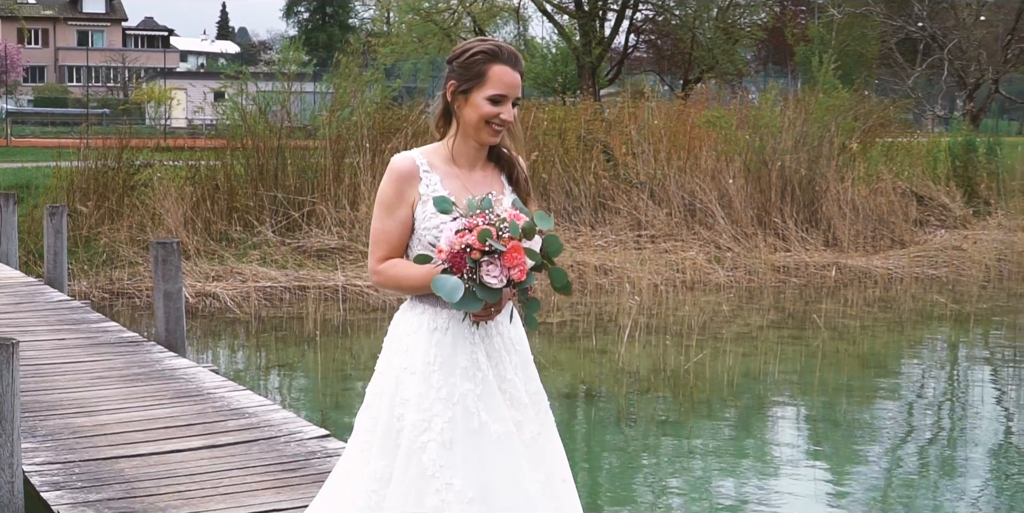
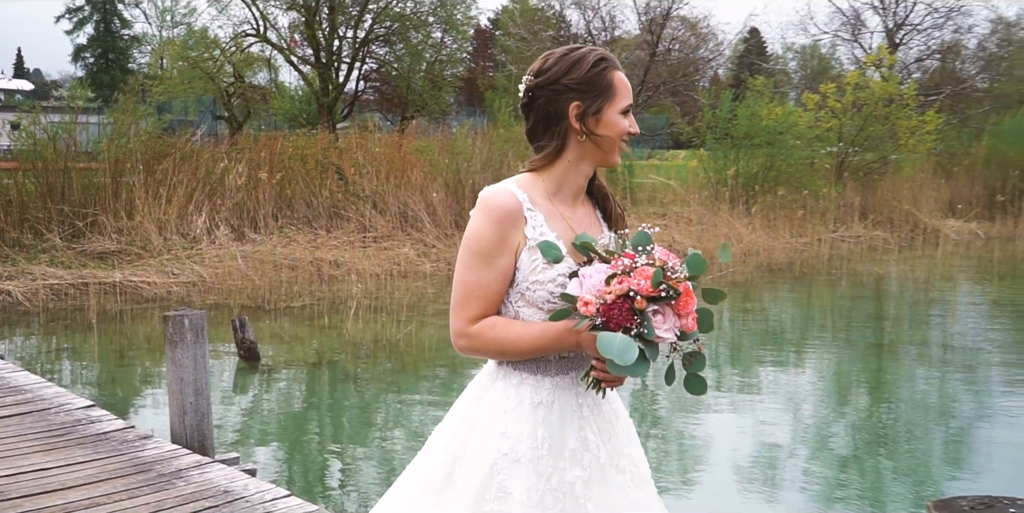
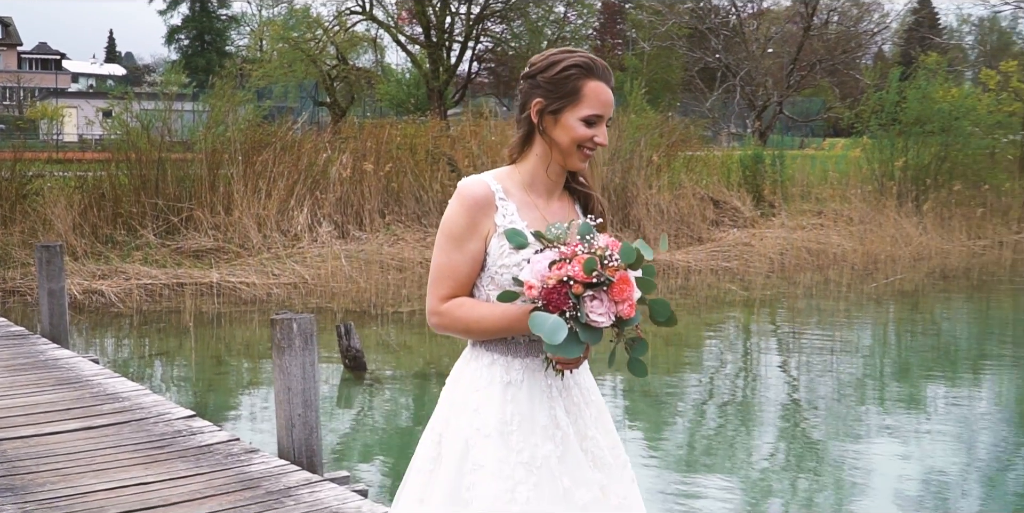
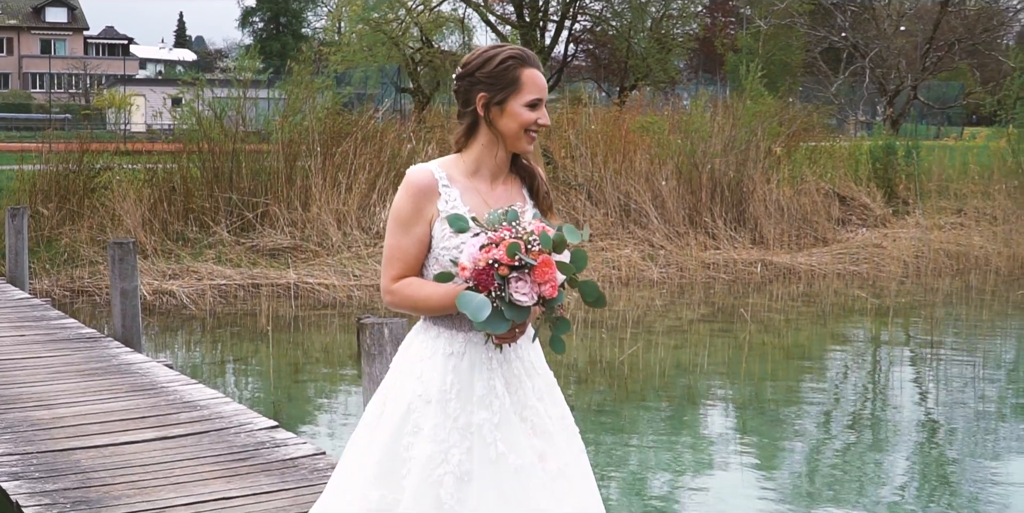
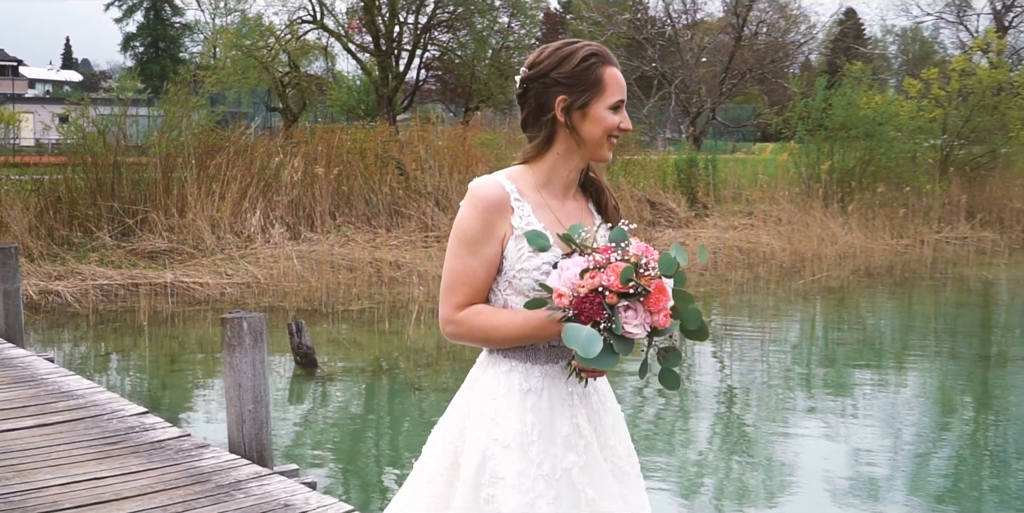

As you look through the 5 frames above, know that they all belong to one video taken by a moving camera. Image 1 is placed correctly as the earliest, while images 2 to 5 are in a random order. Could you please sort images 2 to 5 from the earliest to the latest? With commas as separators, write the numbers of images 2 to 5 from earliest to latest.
4, 3, 5, 2
